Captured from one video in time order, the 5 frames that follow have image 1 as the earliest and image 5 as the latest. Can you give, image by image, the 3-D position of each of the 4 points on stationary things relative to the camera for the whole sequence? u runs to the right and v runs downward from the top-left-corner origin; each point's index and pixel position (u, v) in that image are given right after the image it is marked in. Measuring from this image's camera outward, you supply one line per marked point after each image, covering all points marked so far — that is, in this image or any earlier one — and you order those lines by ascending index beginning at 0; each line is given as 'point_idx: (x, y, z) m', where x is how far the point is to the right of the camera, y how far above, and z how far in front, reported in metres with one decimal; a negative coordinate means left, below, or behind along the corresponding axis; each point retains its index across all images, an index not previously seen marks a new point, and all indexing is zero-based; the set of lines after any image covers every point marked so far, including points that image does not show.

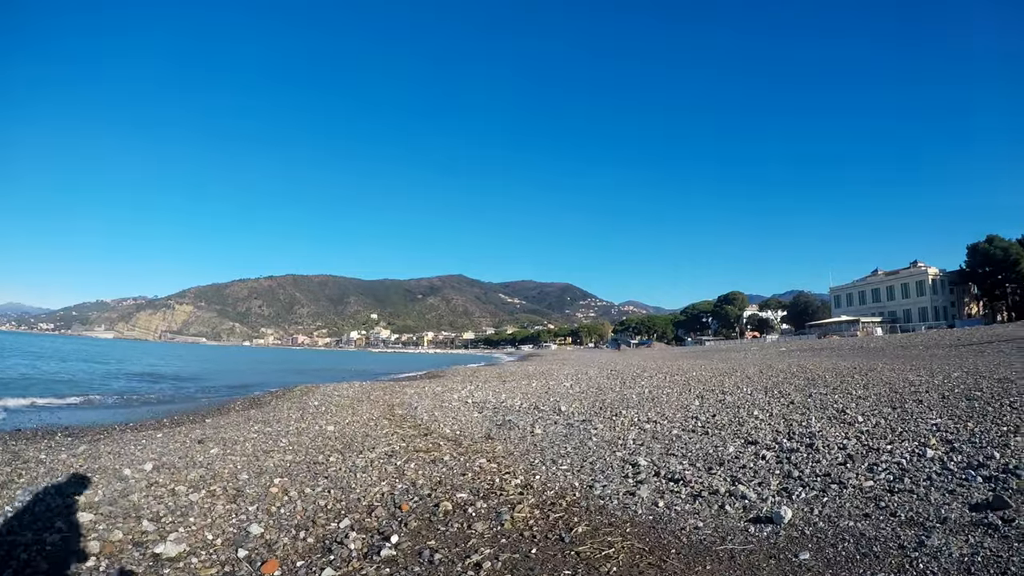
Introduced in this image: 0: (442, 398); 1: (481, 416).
0: (-2.6, -3.8, +19.8) m
1: (-0.9, -3.3, +14.7) m
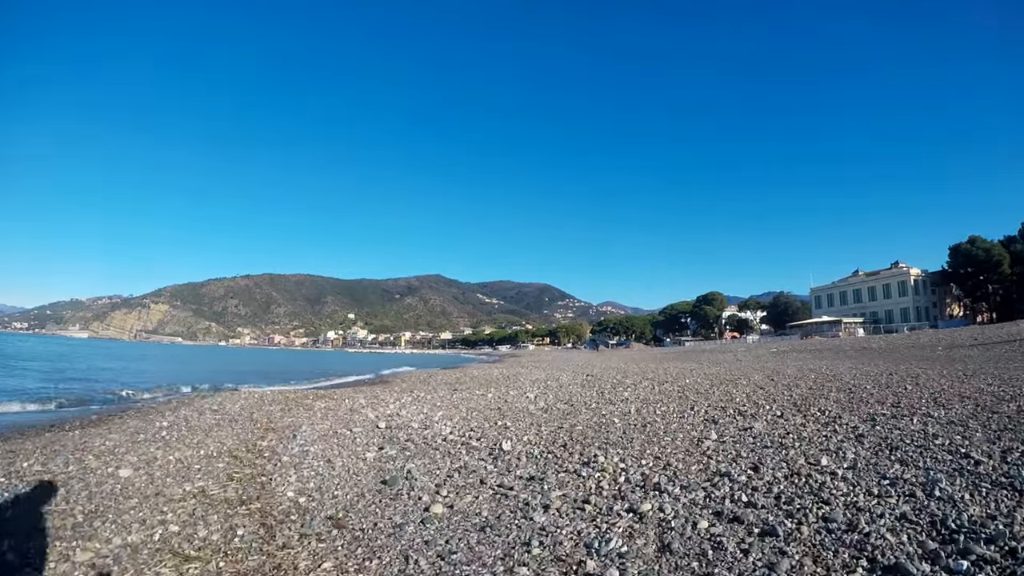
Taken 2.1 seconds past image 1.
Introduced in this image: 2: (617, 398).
0: (-4.1, -3.3, +14.3) m
1: (-2.2, -2.7, +9.2) m
2: (+3.2, -3.4, +17.7) m
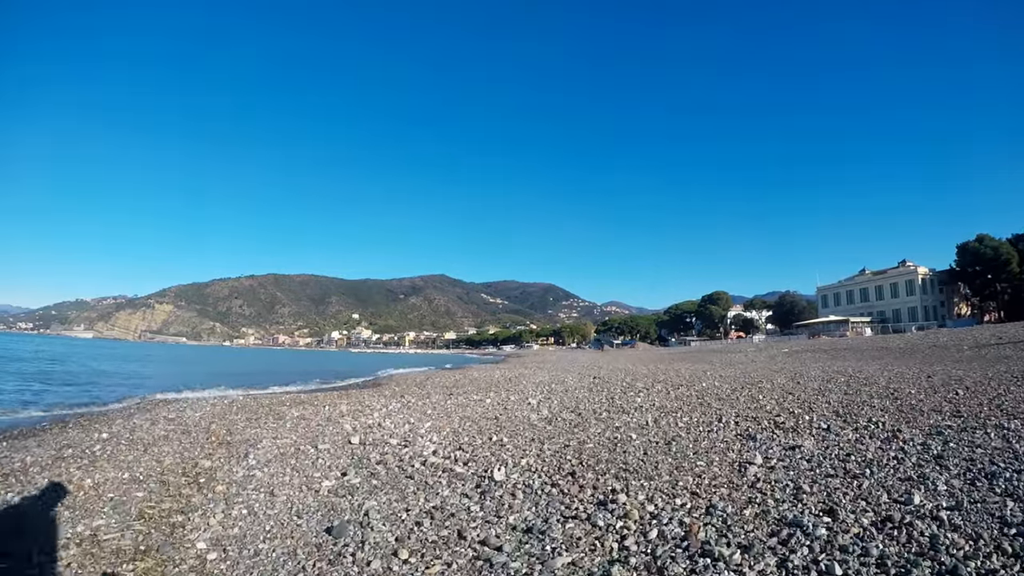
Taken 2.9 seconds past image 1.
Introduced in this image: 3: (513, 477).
0: (-4.1, -3.1, +12.4) m
1: (-2.3, -2.5, +7.3) m
2: (+3.2, -3.2, +15.8) m
3: (0.0, -2.7, +8.2) m
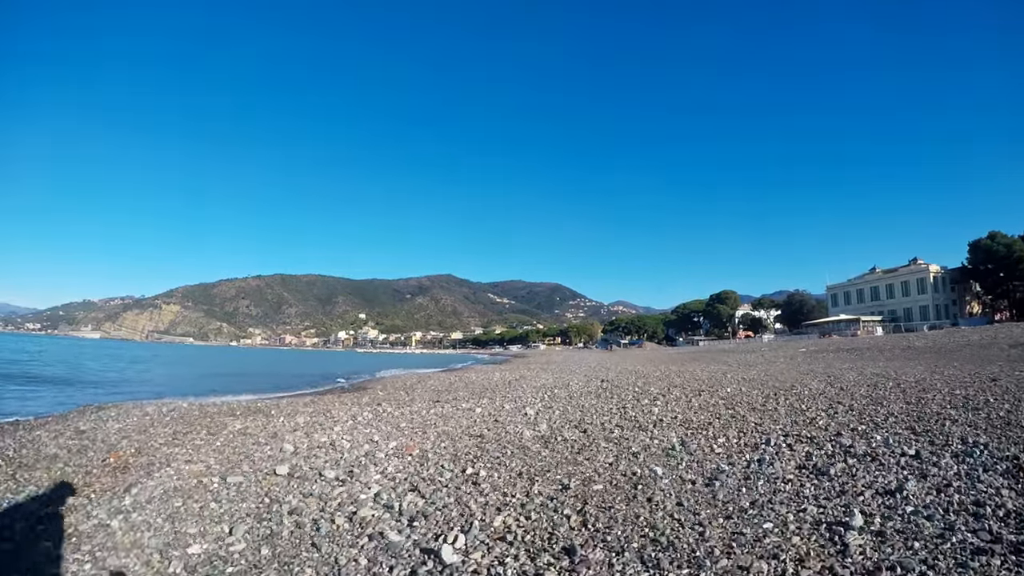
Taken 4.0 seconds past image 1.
0: (-4.3, -2.8, +9.8) m
1: (-2.6, -2.3, +4.7) m
2: (+3.0, -2.9, +13.1) m
3: (-0.2, -2.4, +5.5) m
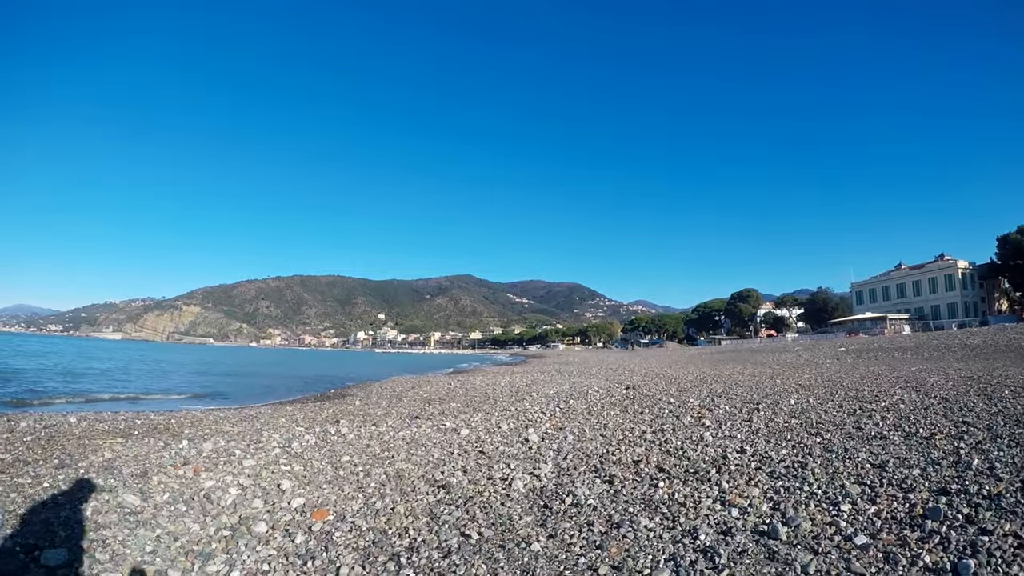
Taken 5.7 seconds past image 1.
0: (-4.6, -2.4, +6.1) m
1: (-3.0, -1.9, +0.9) m
2: (+2.9, -2.5, +9.1) m
3: (-0.6, -2.0, +1.7) m
